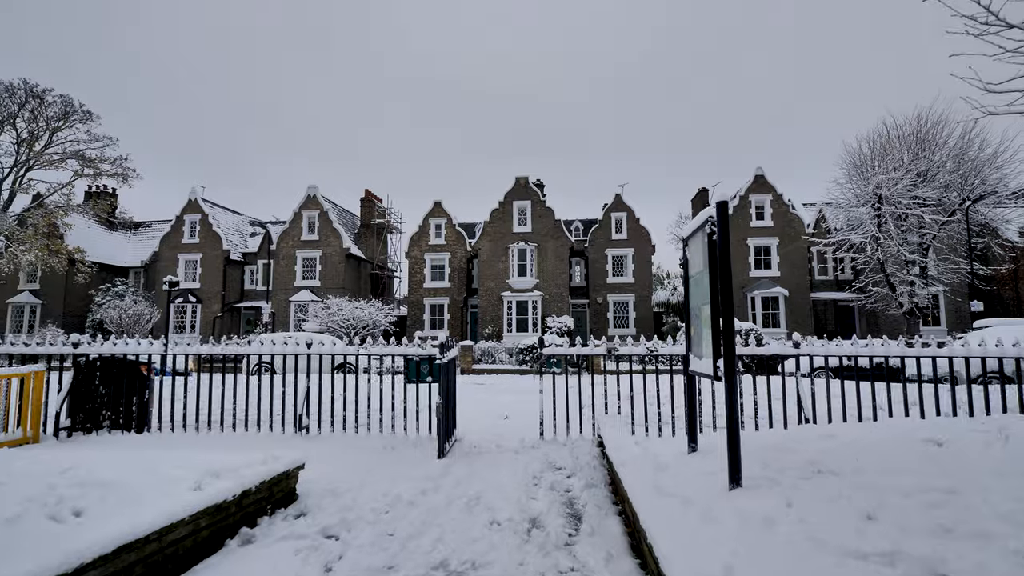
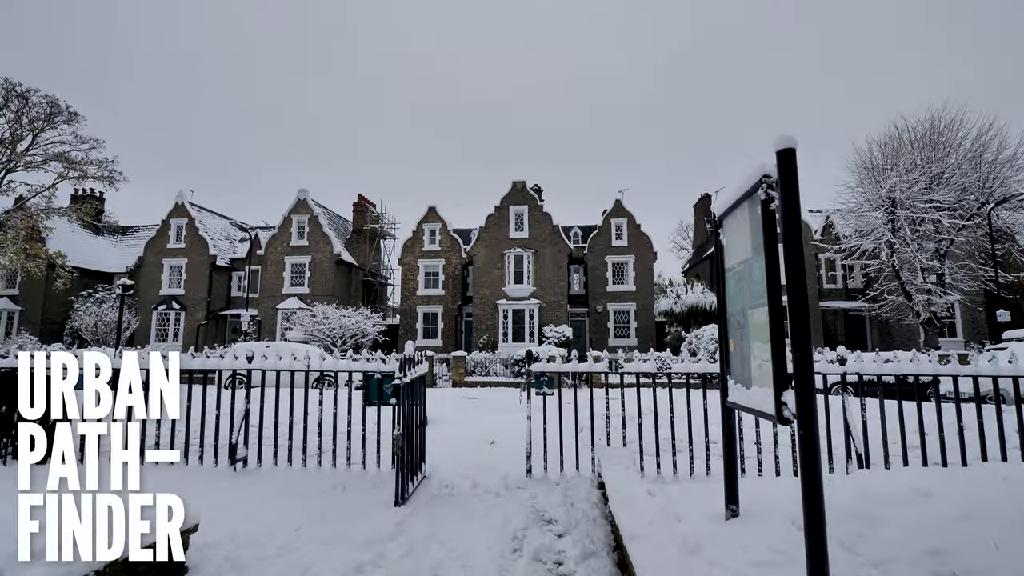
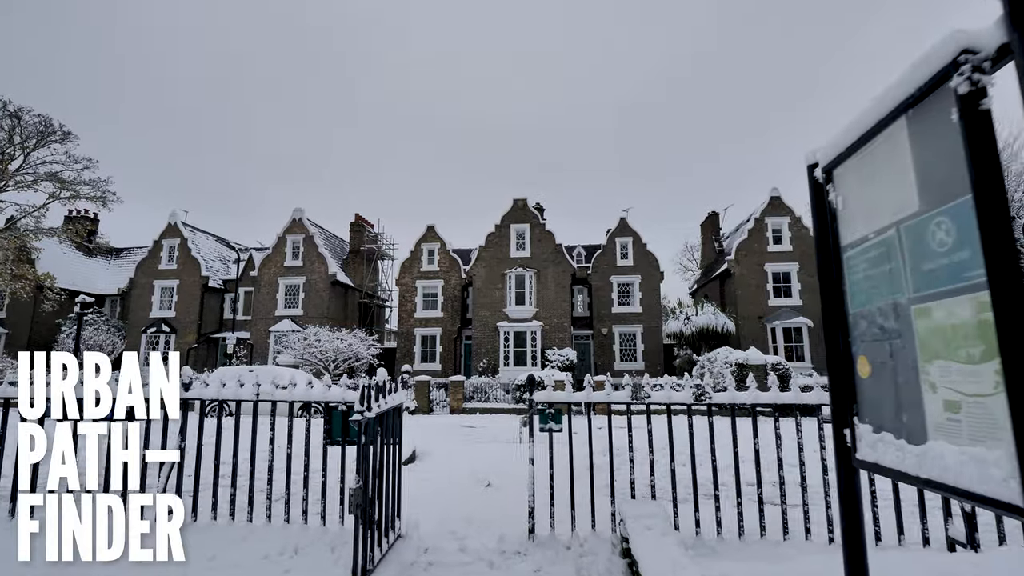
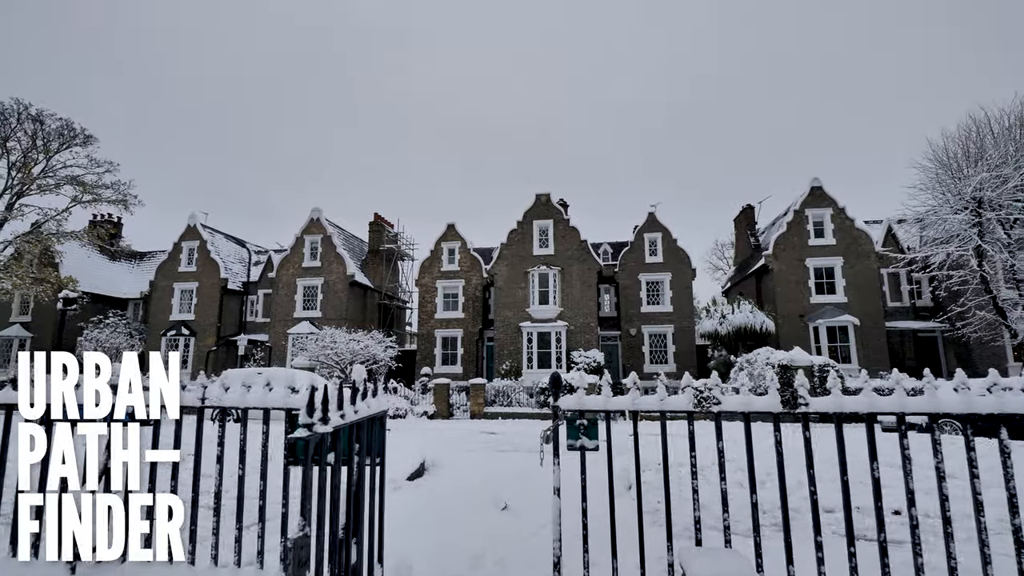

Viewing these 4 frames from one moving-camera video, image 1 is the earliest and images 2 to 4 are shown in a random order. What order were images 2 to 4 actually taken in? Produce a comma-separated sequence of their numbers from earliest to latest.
2, 3, 4
